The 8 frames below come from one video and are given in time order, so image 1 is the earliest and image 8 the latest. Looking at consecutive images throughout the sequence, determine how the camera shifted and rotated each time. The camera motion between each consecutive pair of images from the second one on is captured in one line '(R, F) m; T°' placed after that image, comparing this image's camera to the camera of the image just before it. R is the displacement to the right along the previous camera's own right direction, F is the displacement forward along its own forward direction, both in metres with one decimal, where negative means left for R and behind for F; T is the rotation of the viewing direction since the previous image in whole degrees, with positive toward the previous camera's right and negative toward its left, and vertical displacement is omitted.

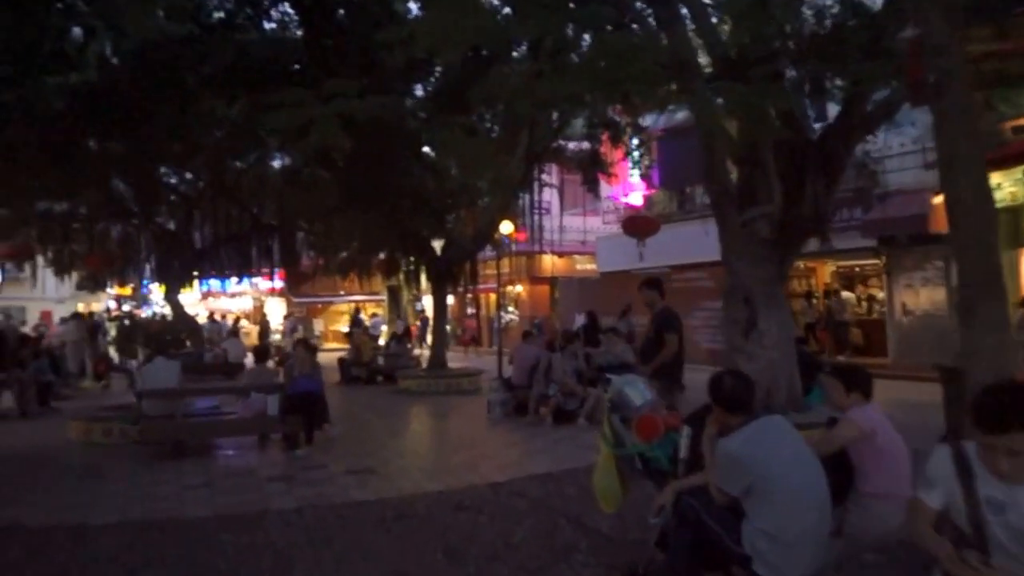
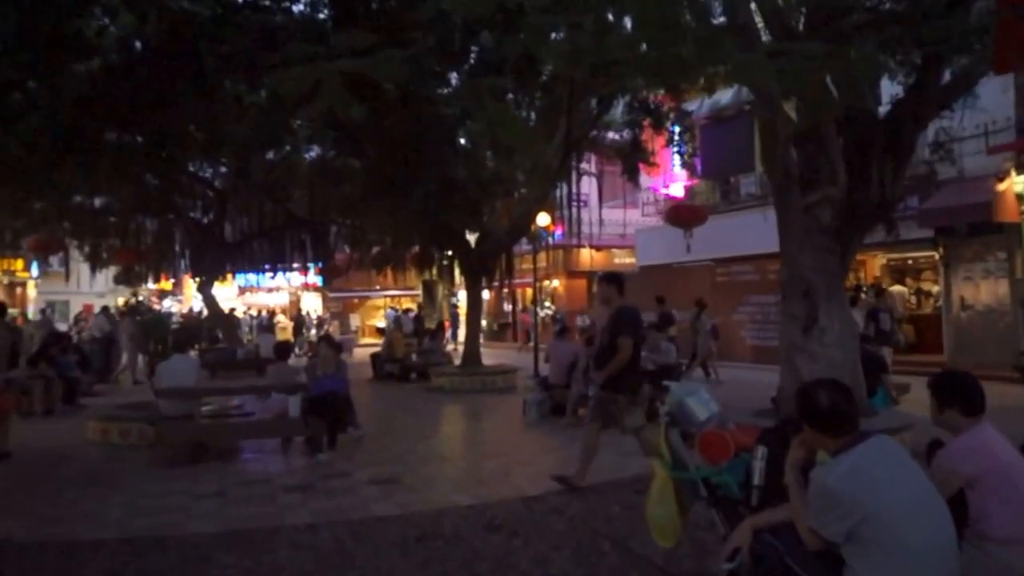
(0.0, +0.8) m; -2°
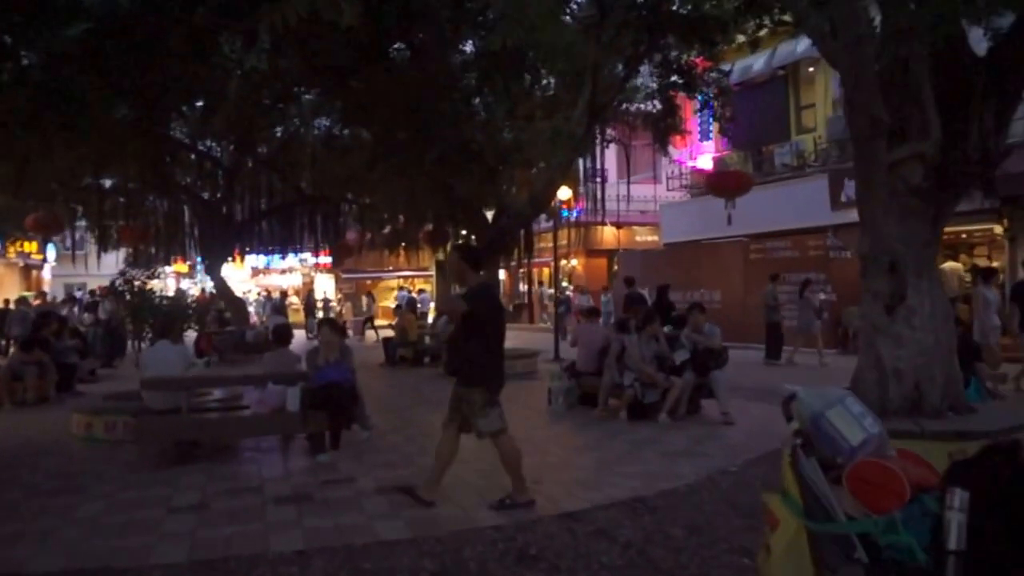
(-0.1, +1.3) m; -1°
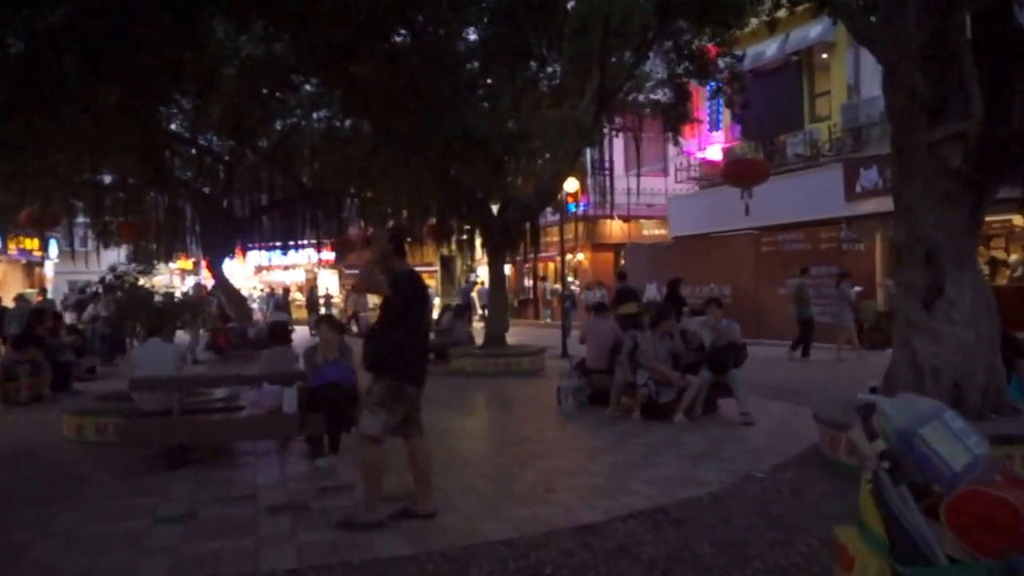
(0.0, +0.5) m; 0°
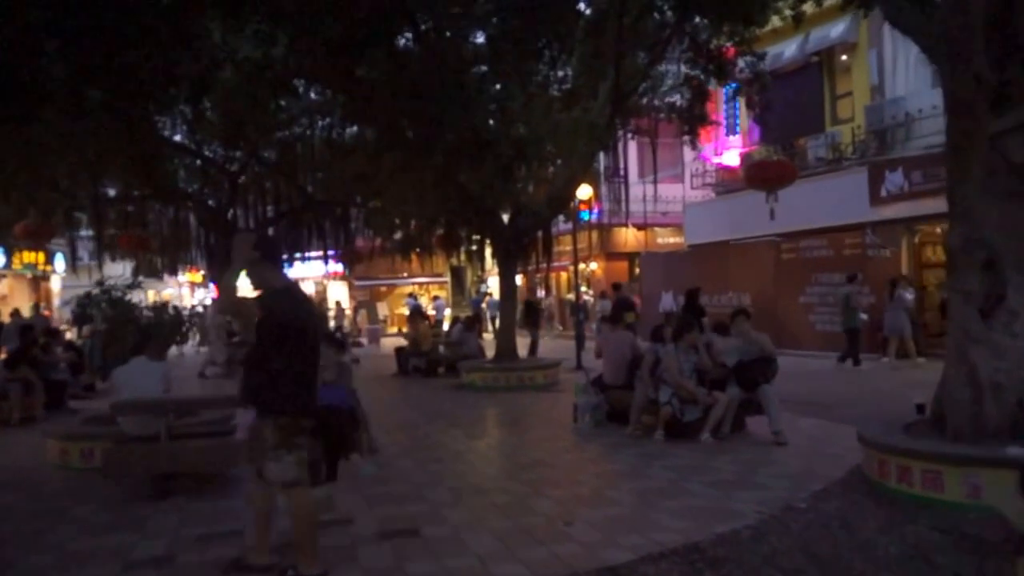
(0.0, +0.7) m; -1°
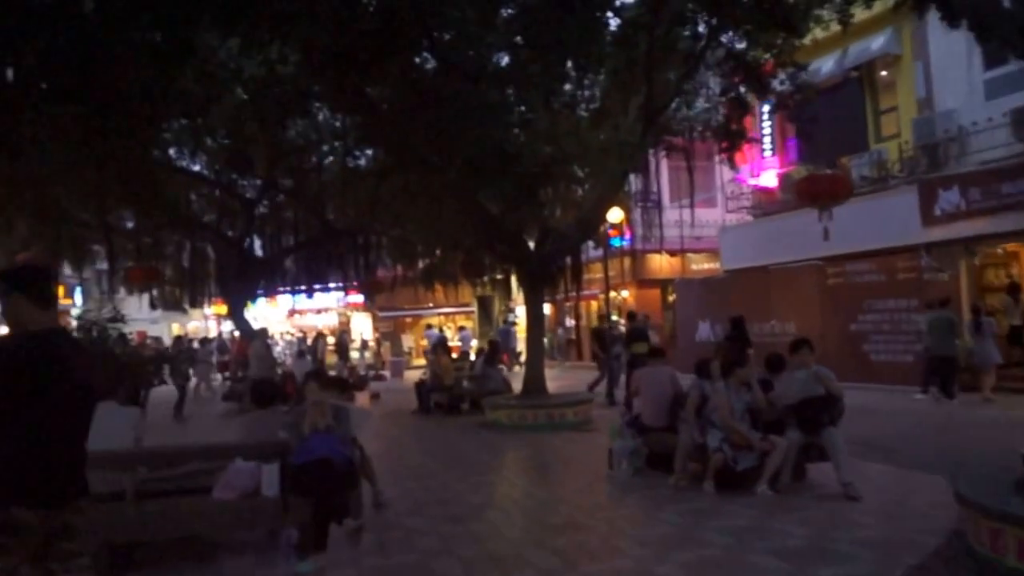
(0.0, +1.2) m; -2°
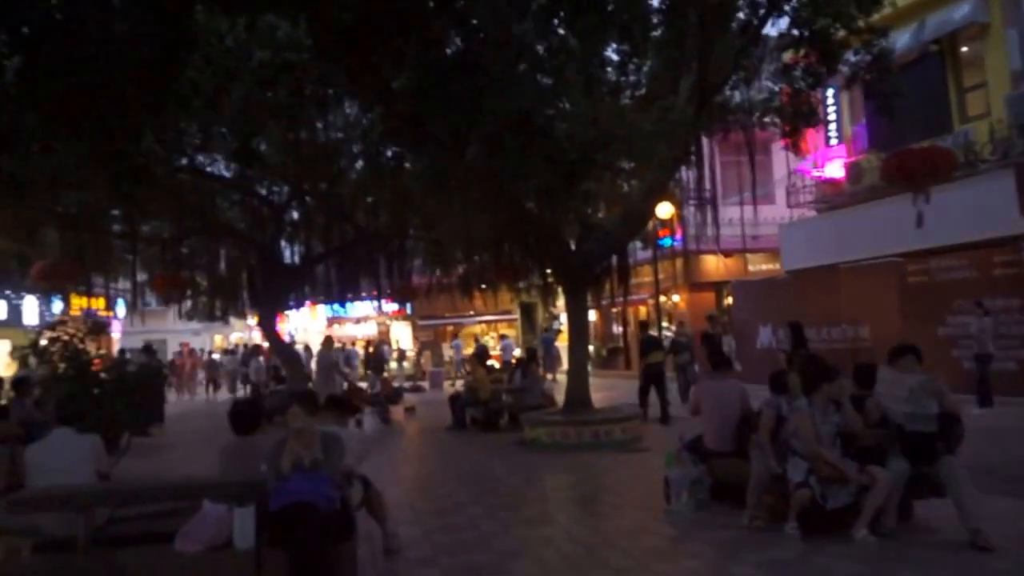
(+0.1, +1.6) m; -3°
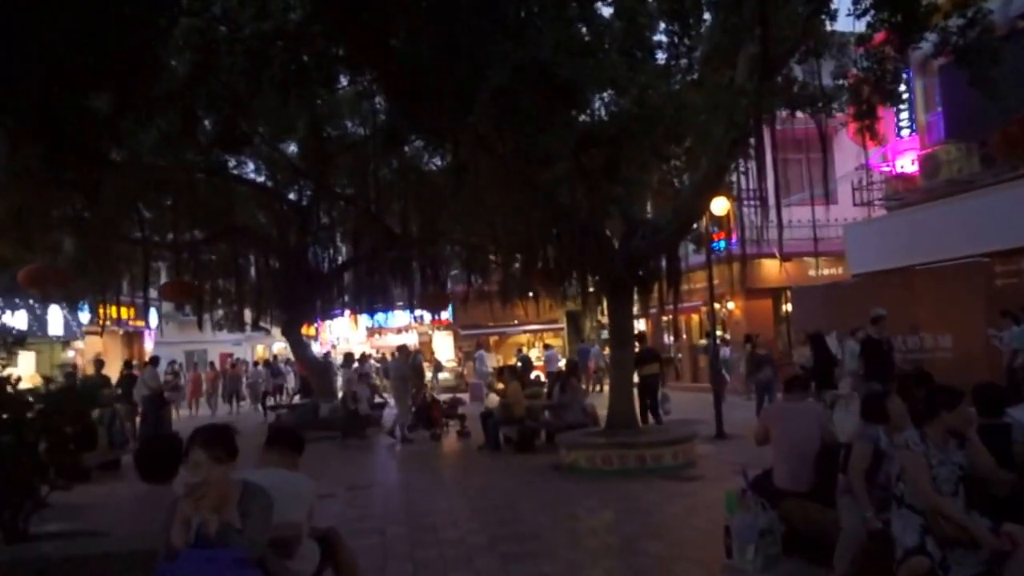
(+0.2, +1.8) m; -3°
